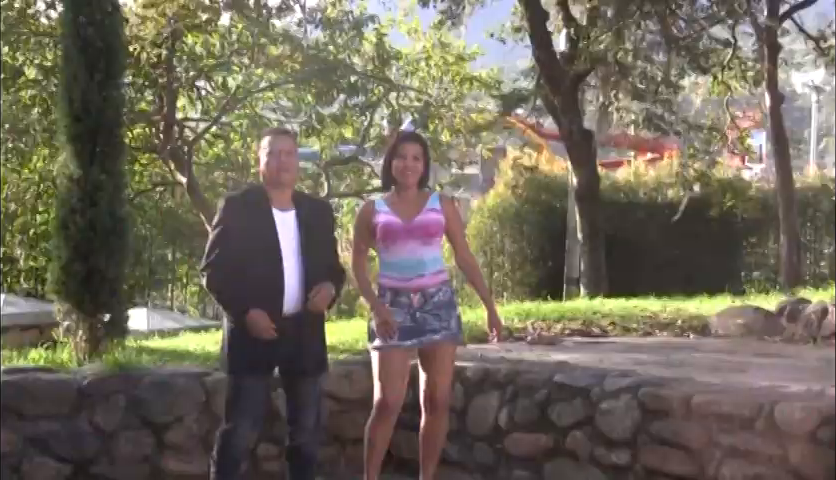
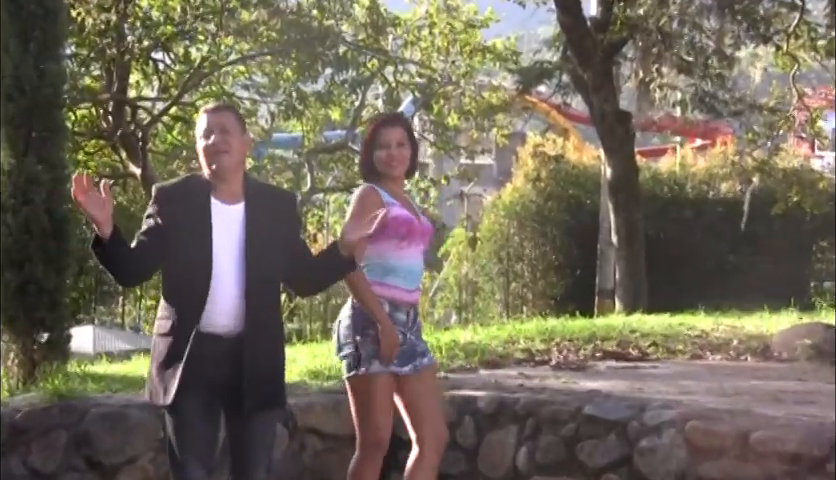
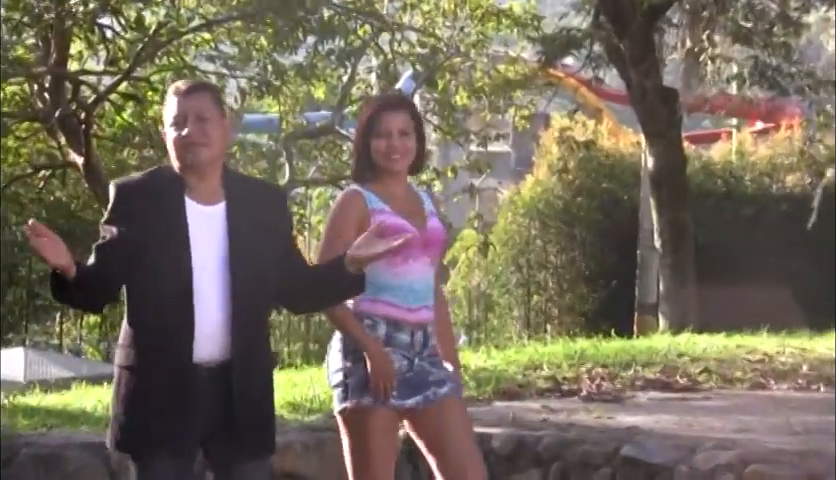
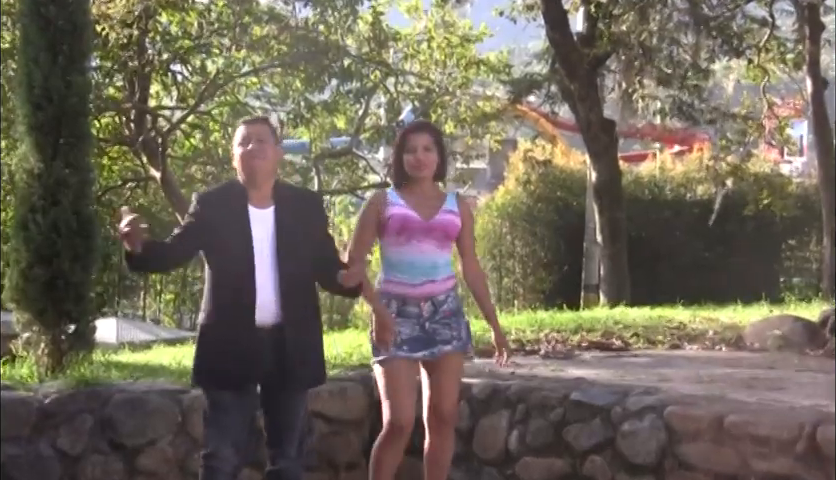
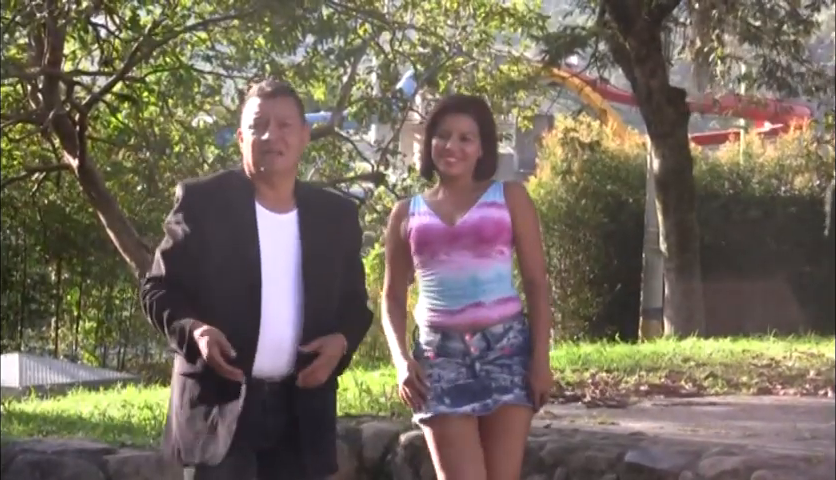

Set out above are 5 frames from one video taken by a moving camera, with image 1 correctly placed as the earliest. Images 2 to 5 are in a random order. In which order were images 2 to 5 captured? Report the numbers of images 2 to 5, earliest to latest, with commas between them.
4, 2, 3, 5
